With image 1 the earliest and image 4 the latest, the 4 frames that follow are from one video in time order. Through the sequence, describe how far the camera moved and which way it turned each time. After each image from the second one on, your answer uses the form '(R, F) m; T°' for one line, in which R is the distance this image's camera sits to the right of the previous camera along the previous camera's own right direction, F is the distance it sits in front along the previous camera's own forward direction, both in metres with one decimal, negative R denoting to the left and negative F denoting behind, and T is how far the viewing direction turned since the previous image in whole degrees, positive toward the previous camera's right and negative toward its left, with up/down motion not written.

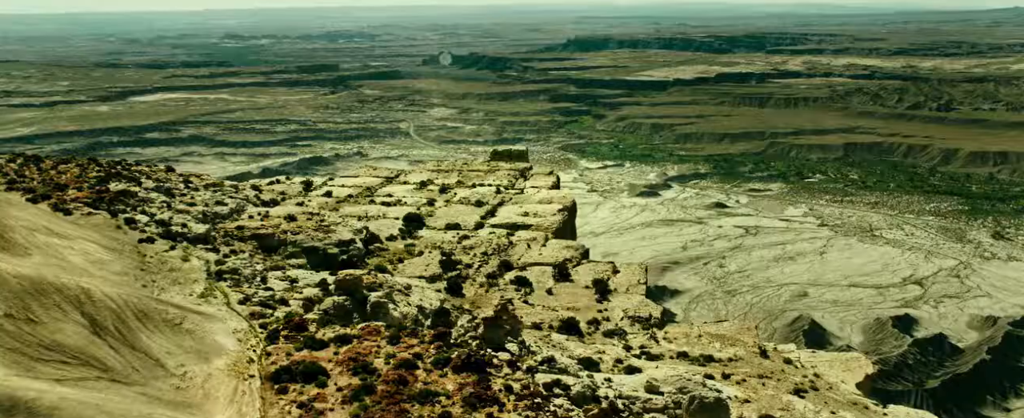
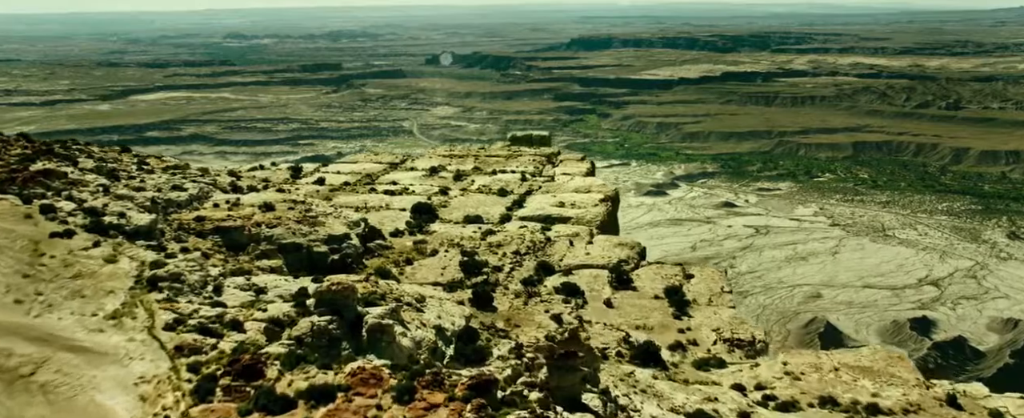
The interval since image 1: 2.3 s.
(-0.5, +3.6) m; 0°
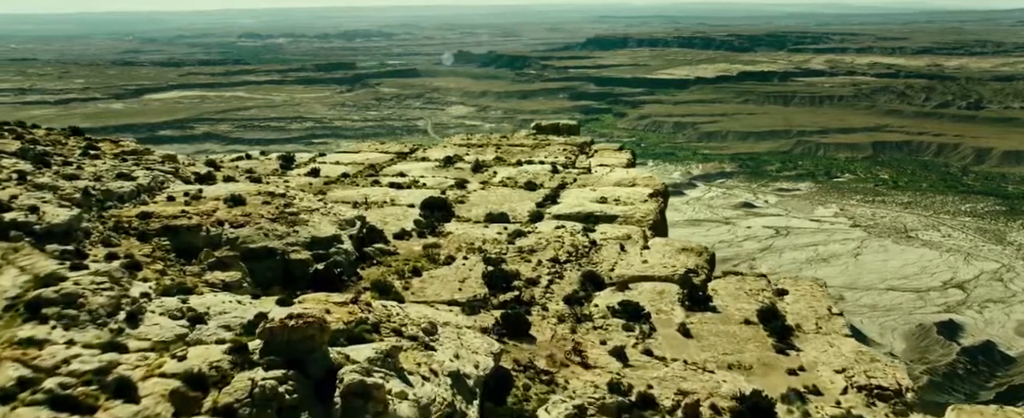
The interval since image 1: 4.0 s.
(-0.2, +2.7) m; -1°
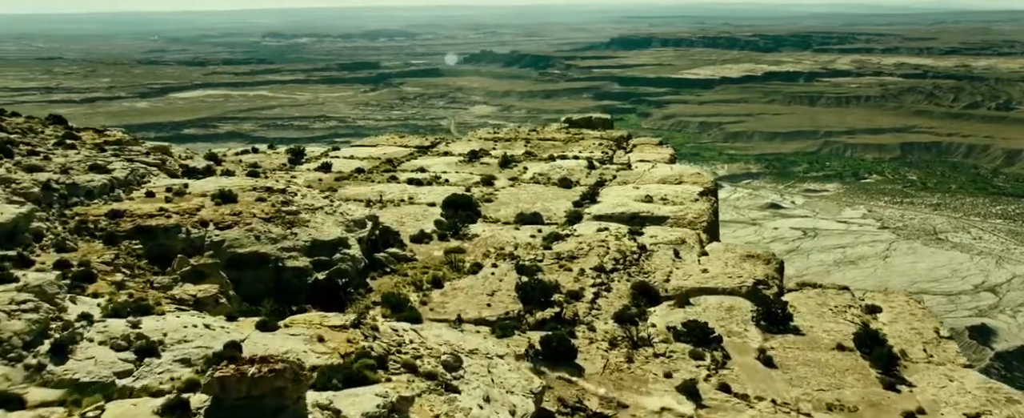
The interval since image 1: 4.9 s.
(-0.1, +1.5) m; -1°
